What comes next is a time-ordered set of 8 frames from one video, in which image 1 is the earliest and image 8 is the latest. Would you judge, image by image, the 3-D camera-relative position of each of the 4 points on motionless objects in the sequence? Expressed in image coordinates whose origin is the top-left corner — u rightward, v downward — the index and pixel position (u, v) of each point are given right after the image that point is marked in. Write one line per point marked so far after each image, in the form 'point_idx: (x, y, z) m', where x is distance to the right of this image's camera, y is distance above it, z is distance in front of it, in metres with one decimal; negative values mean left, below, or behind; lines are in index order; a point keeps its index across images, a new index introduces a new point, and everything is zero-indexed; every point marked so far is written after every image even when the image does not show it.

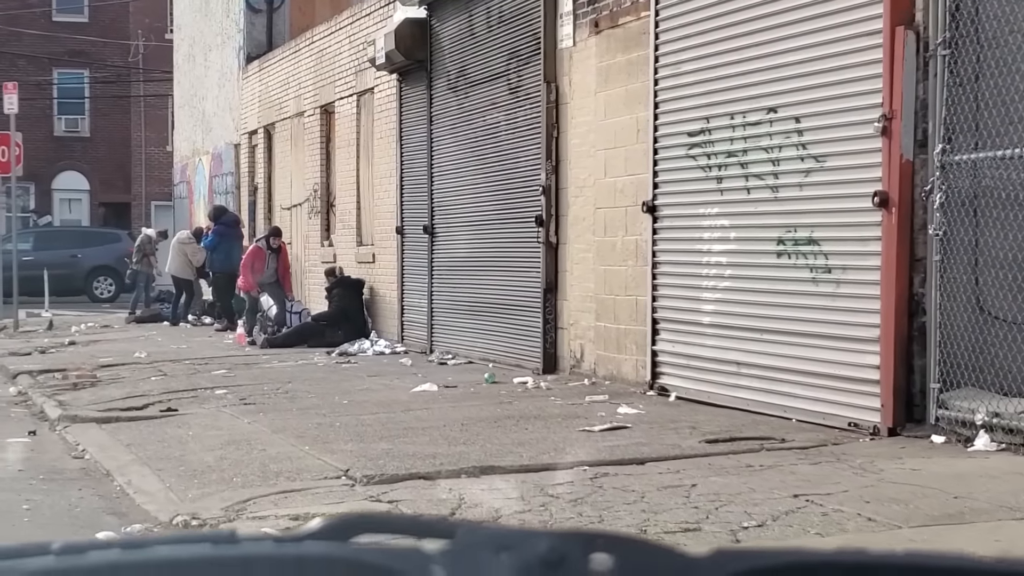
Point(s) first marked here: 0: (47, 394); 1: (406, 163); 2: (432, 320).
0: (-4.6, -1.0, +11.7) m
1: (-1.3, +1.5, +14.6) m
2: (-0.9, -0.4, +13.8) m
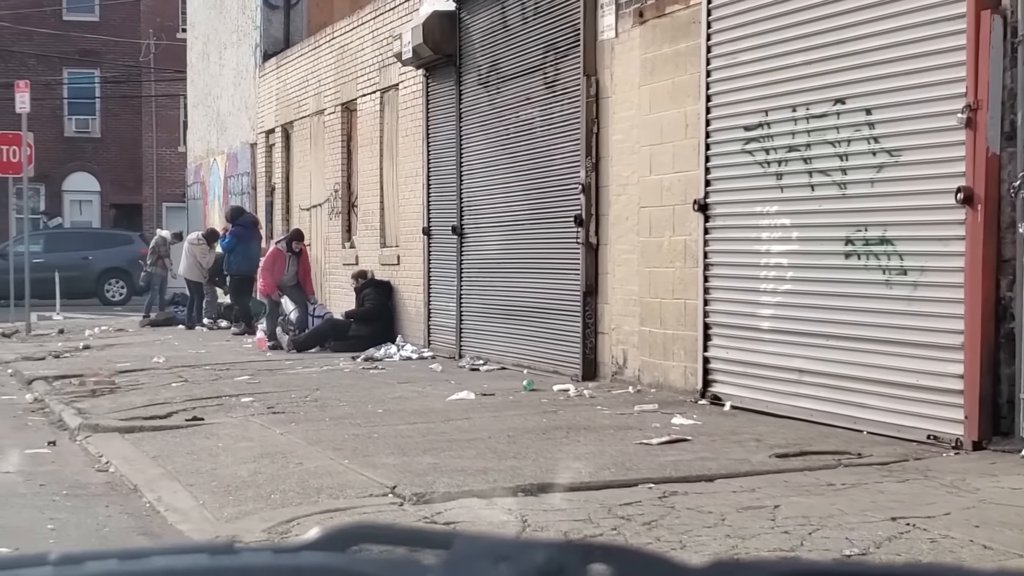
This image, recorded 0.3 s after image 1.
0: (-4.2, -1.1, +11.2) m
1: (-0.9, +1.5, +14.2) m
2: (-0.6, -0.4, +13.4) m
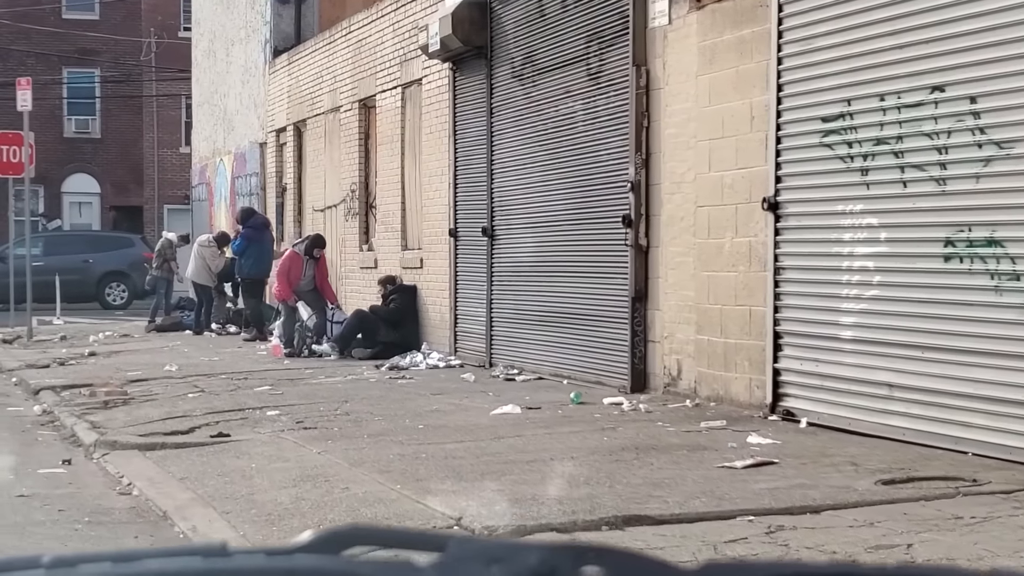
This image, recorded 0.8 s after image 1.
0: (-3.8, -1.1, +10.5) m
1: (-0.6, +1.5, +13.4) m
2: (-0.2, -0.5, +12.6) m
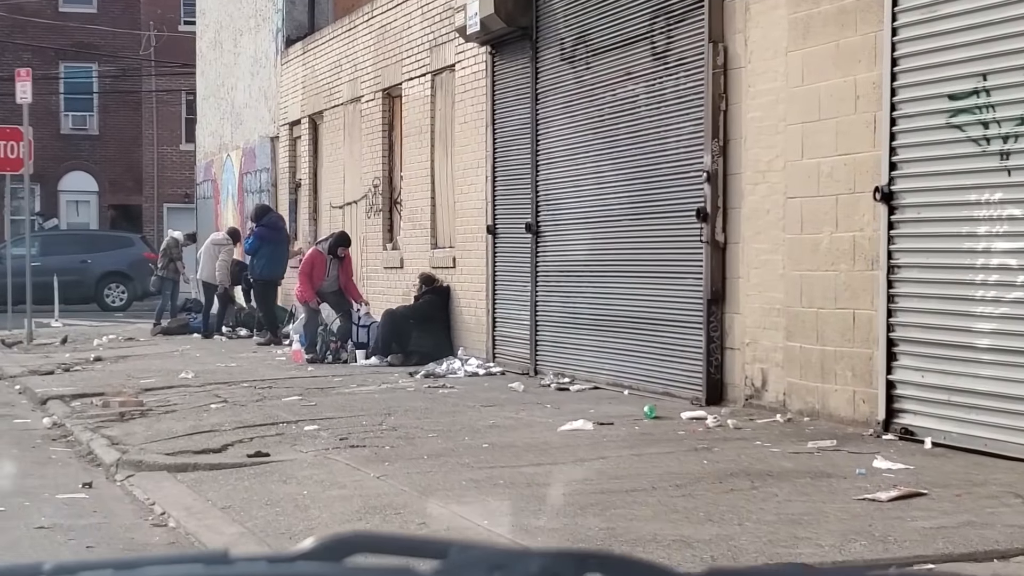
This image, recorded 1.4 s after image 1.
0: (-3.4, -1.1, +9.5) m
1: (-0.1, +1.5, +12.5) m
2: (+0.3, -0.5, +11.7) m
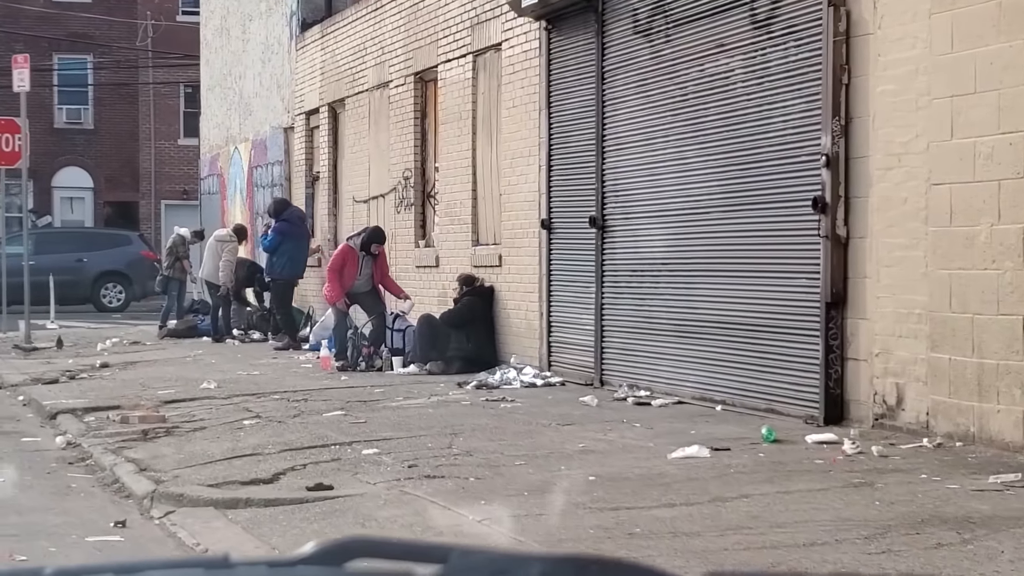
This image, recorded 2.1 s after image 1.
0: (-2.8, -1.1, +8.2) m
1: (+0.4, +1.4, +11.3) m
2: (+0.8, -0.5, +10.5) m
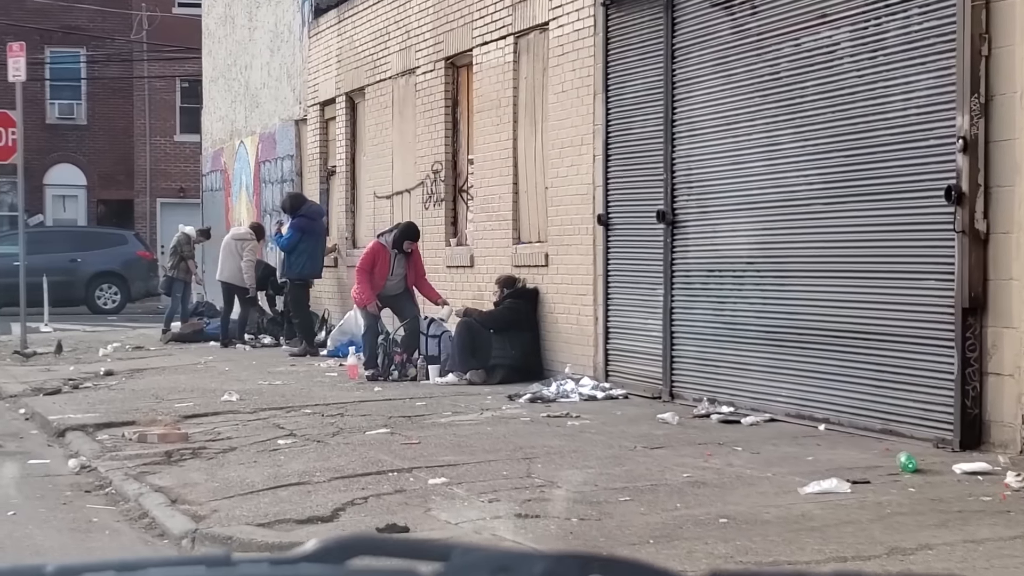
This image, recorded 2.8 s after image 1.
0: (-2.3, -1.1, +7.2) m
1: (+0.9, +1.4, +10.2) m
2: (+1.3, -0.5, +9.4) m
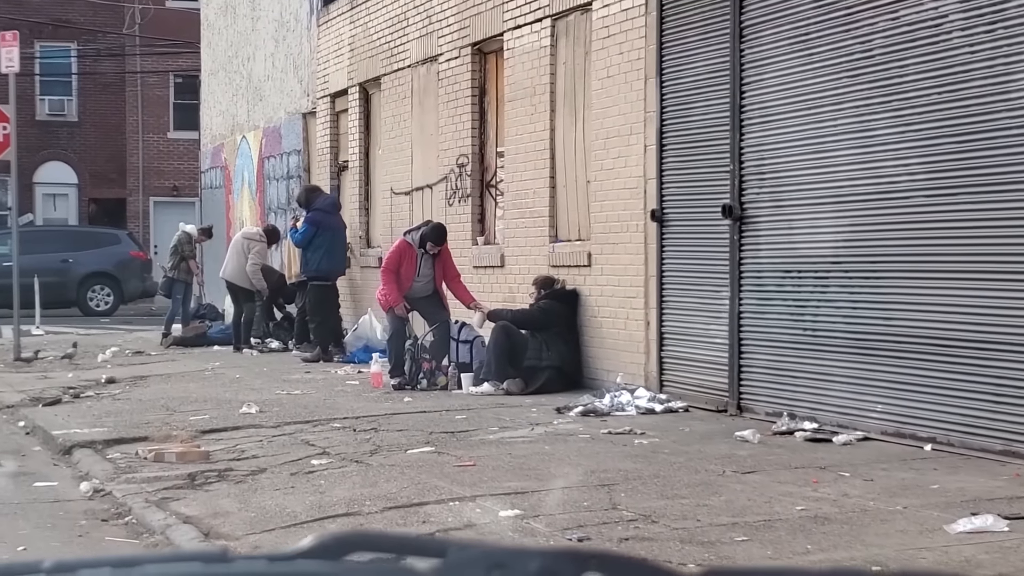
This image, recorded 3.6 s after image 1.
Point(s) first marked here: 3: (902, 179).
0: (-1.9, -1.2, +6.3) m
1: (+1.3, +1.4, +9.4) m
2: (+1.7, -0.5, +8.6) m
3: (+2.4, +0.7, +7.2) m
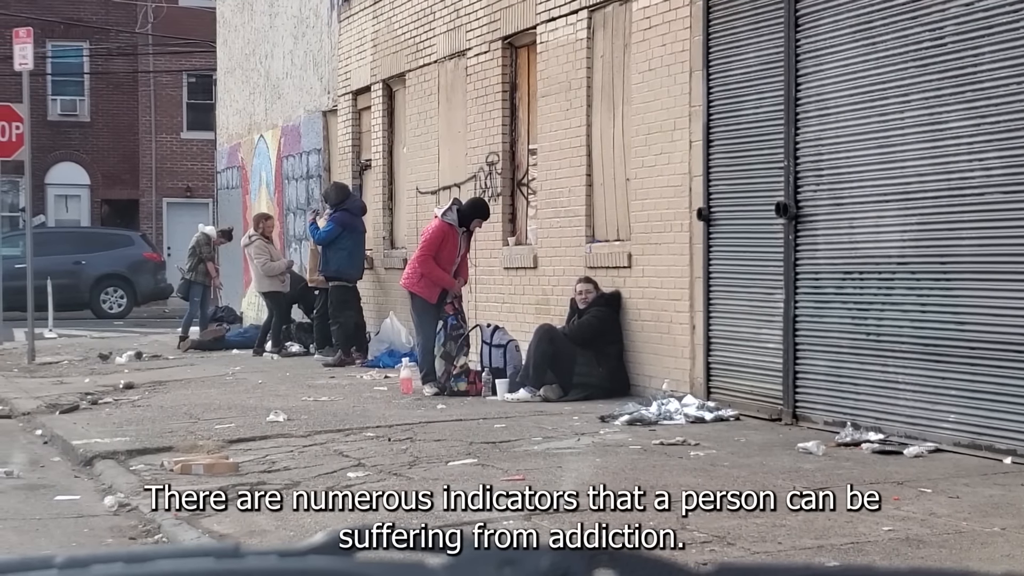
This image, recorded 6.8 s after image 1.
0: (-1.6, -1.2, +5.9) m
1: (+1.6, +1.4, +8.9) m
2: (+2.0, -0.5, +8.1) m
3: (+2.6, +0.6, +6.8) m
